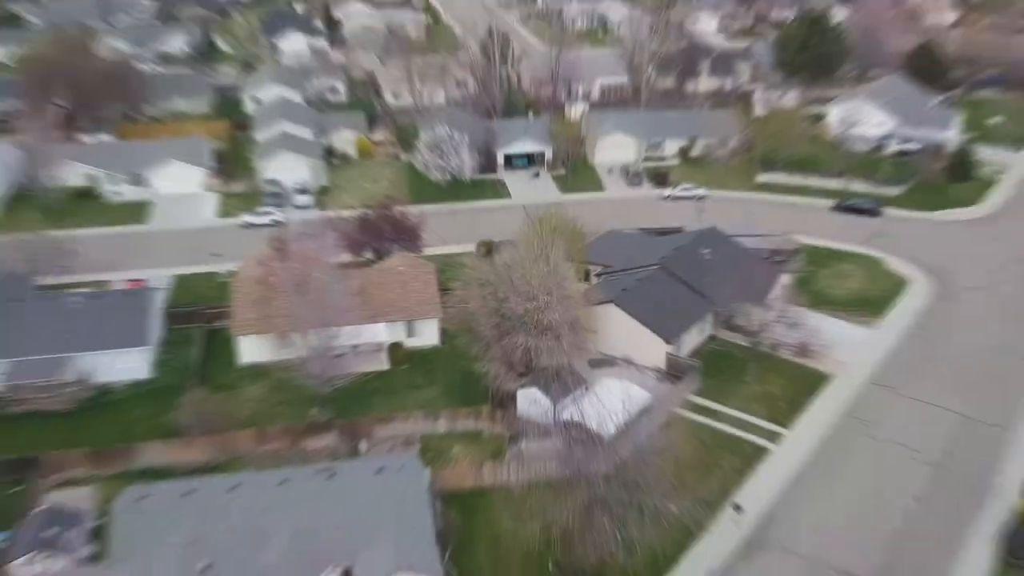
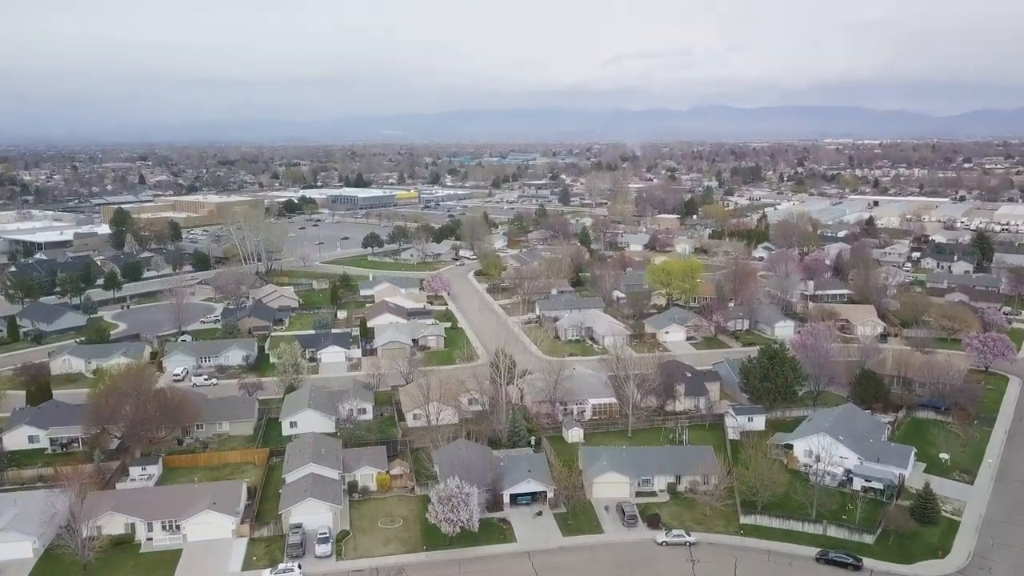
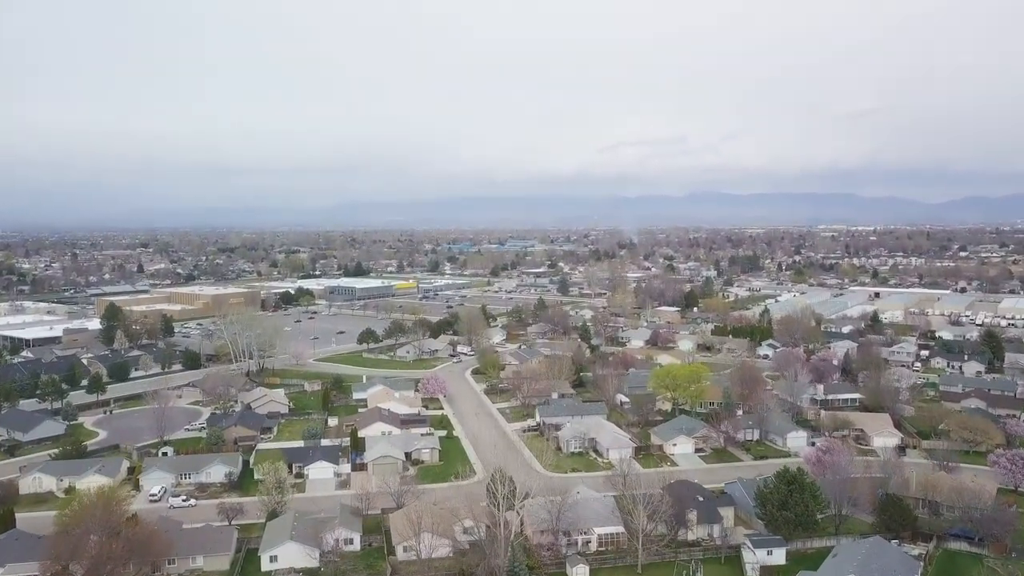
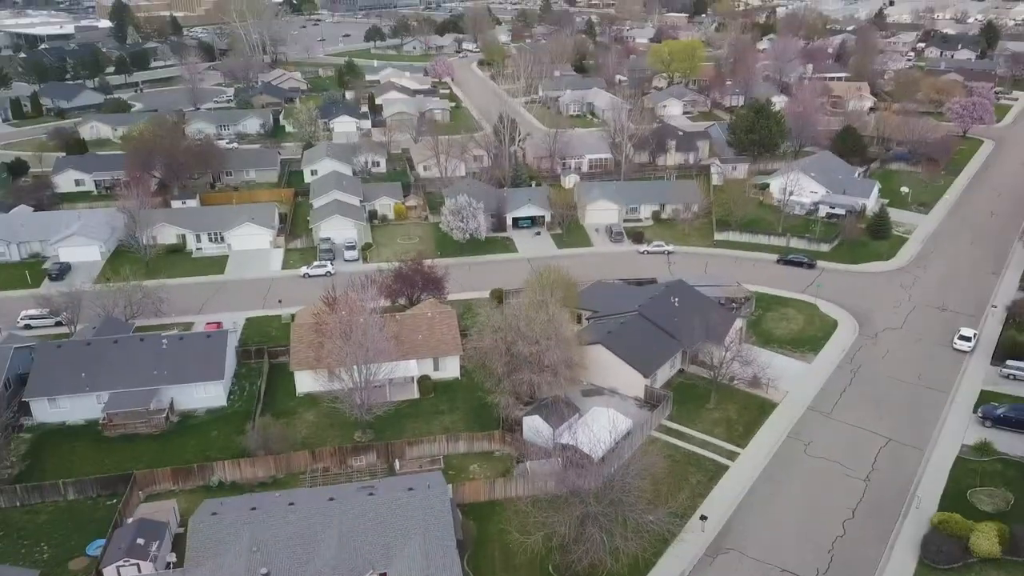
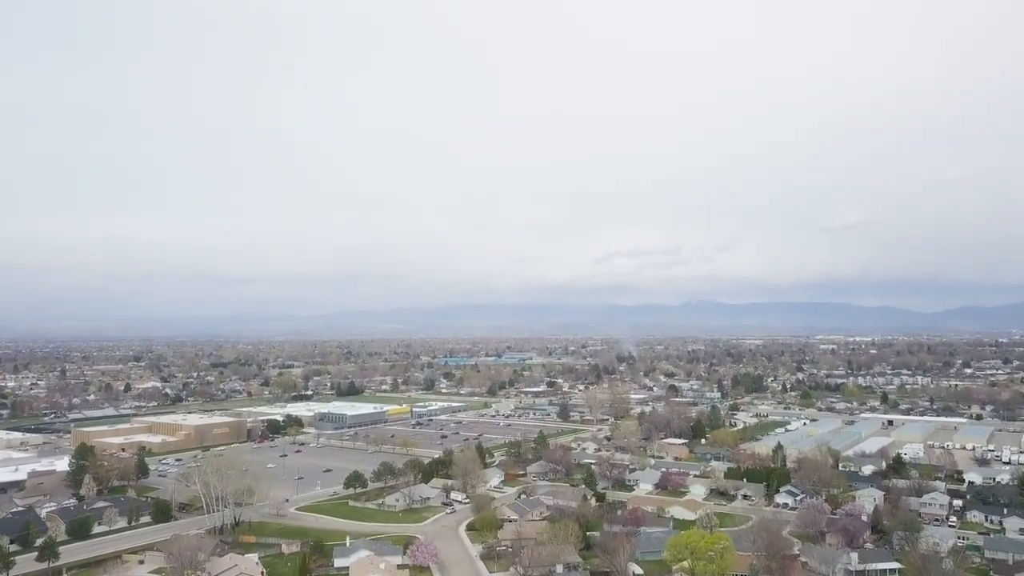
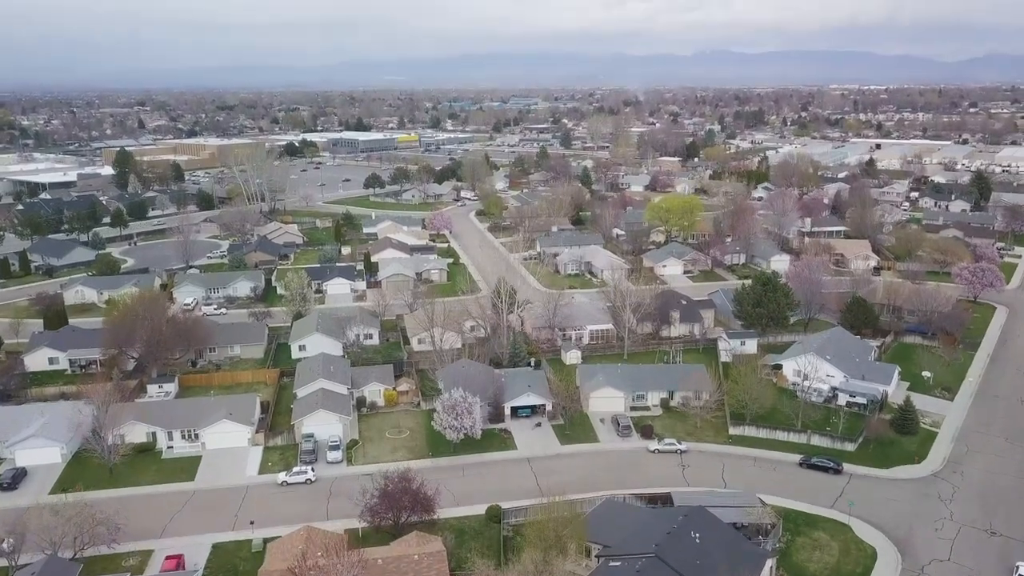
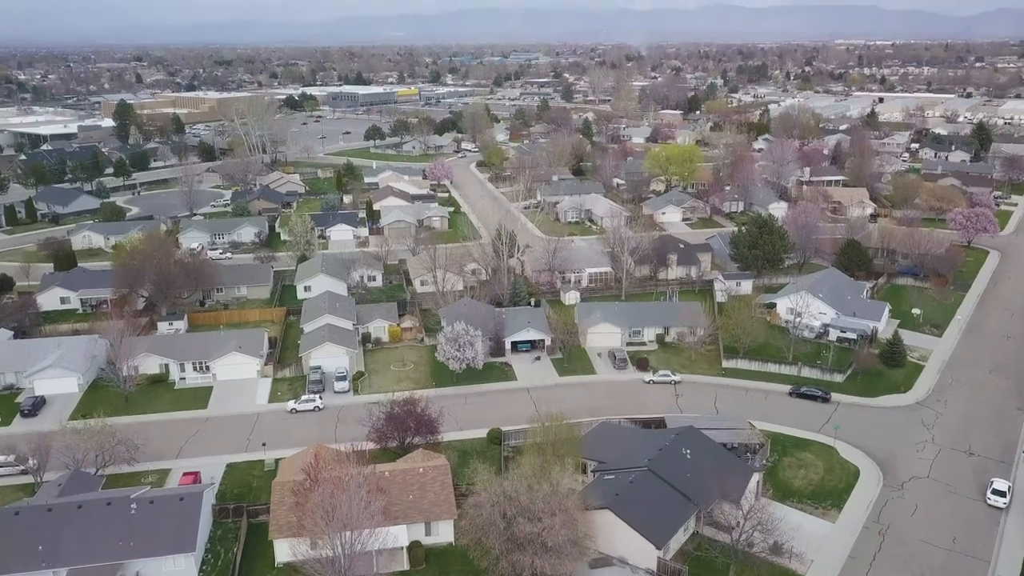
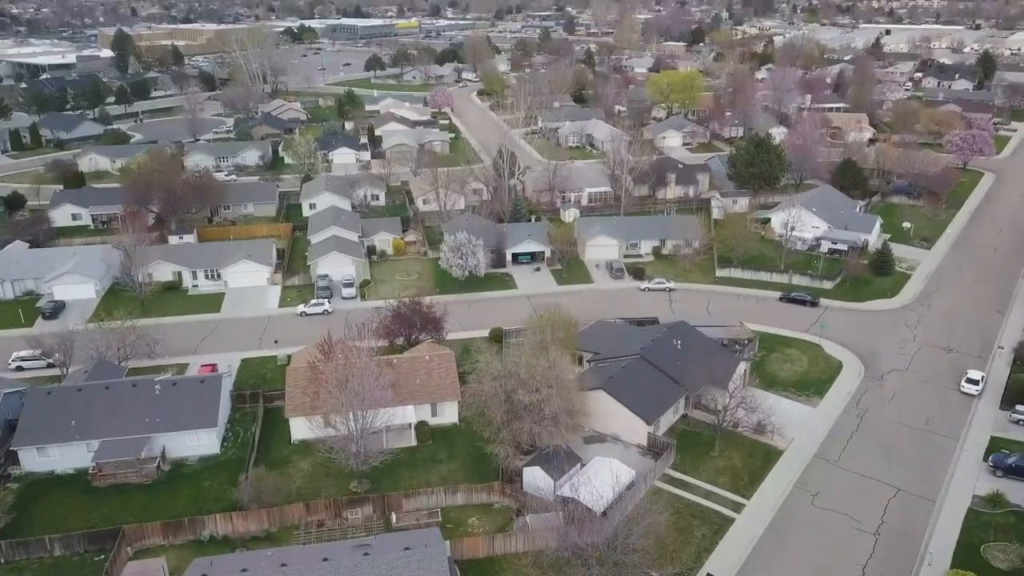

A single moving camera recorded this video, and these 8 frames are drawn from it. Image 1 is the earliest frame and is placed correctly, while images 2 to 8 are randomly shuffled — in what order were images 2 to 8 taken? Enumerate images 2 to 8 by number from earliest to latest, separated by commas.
4, 8, 7, 6, 2, 3, 5
